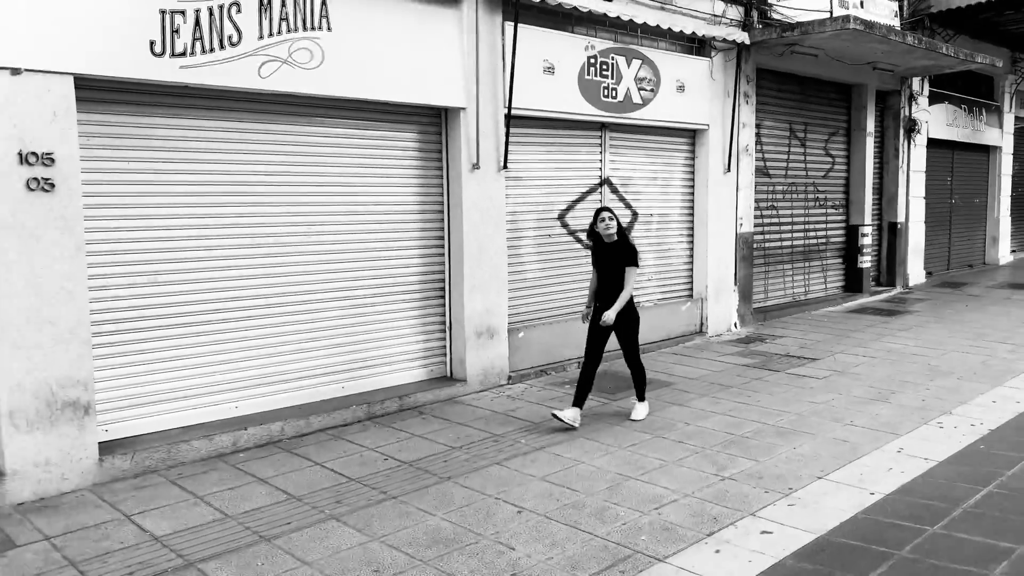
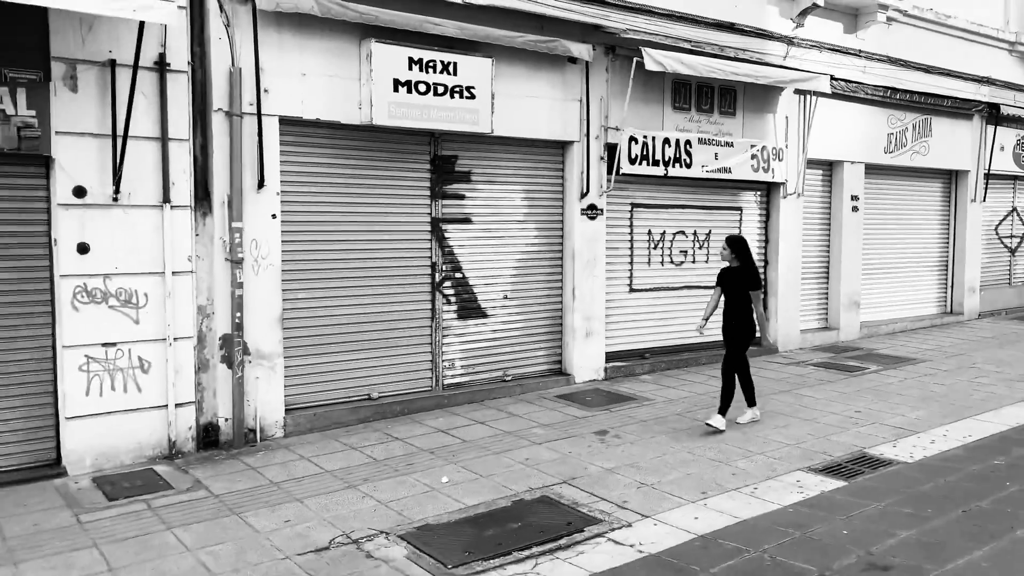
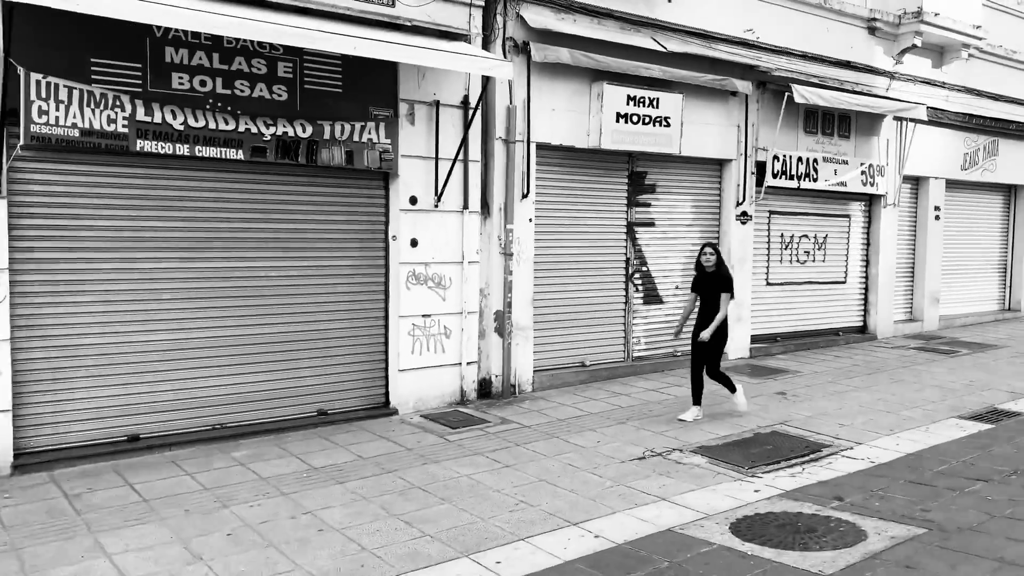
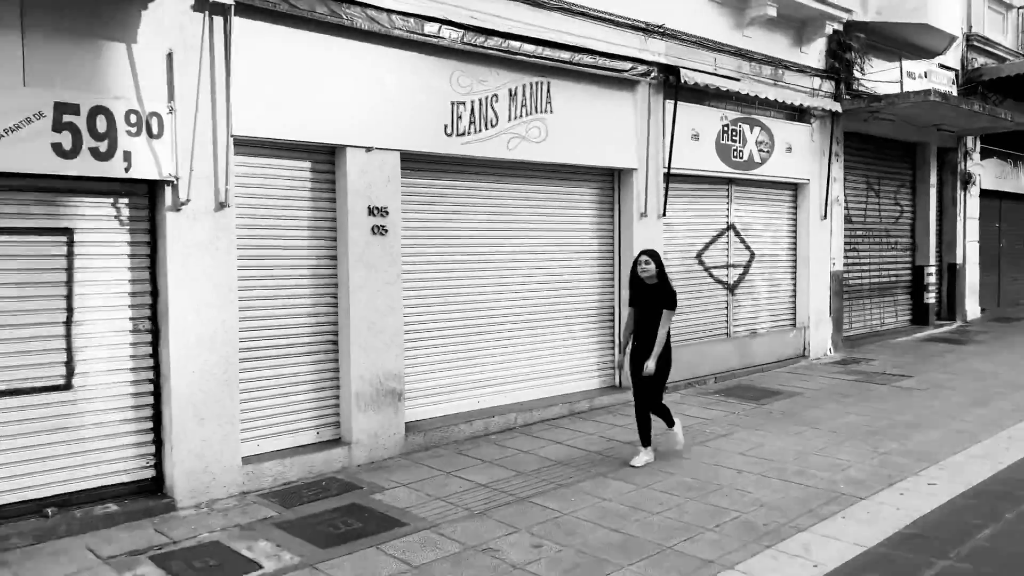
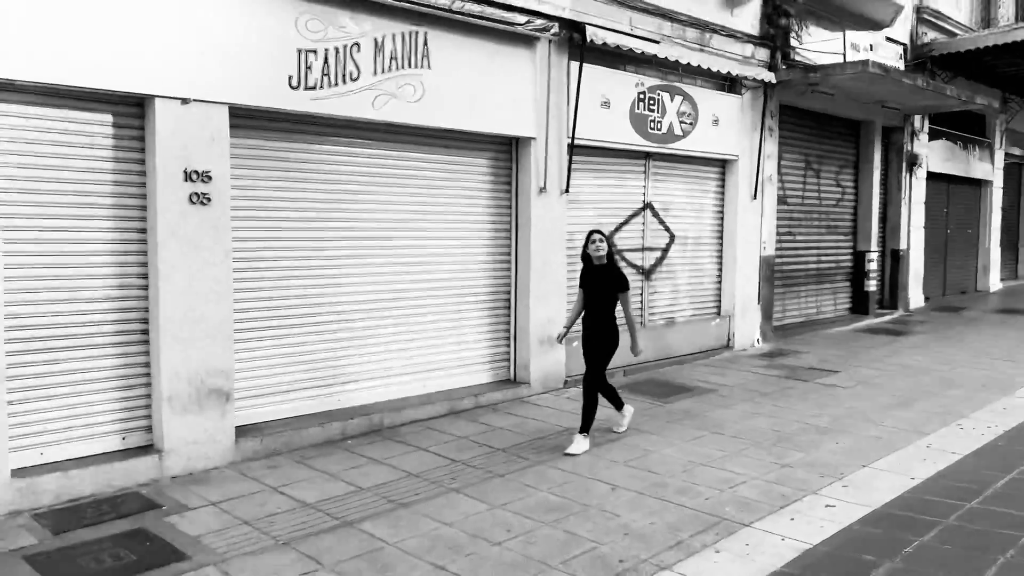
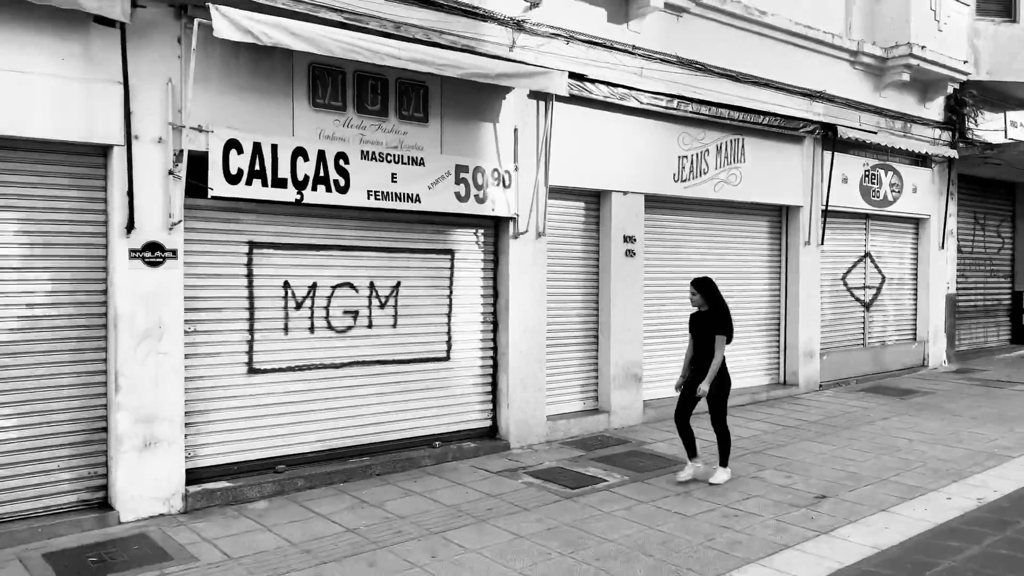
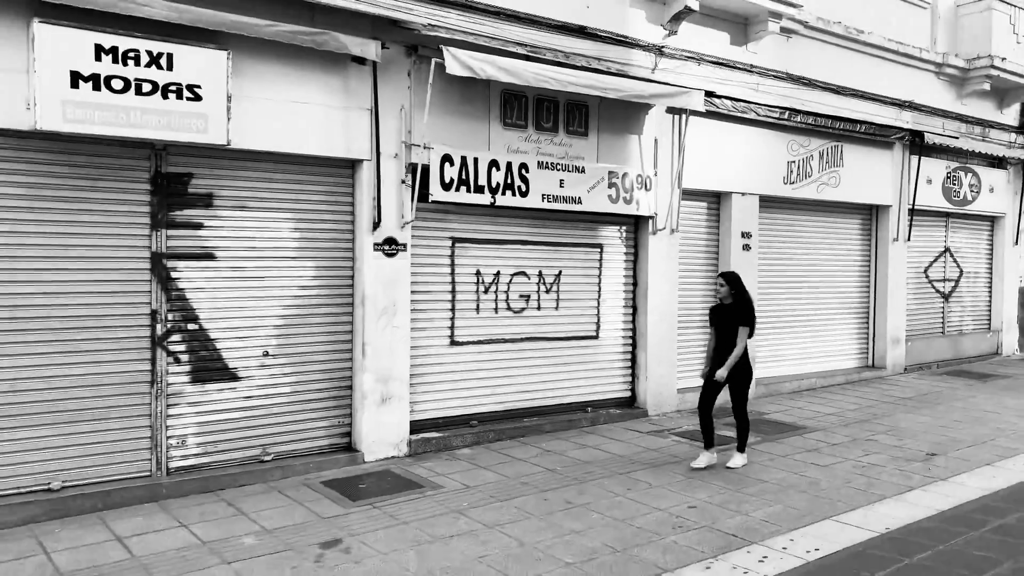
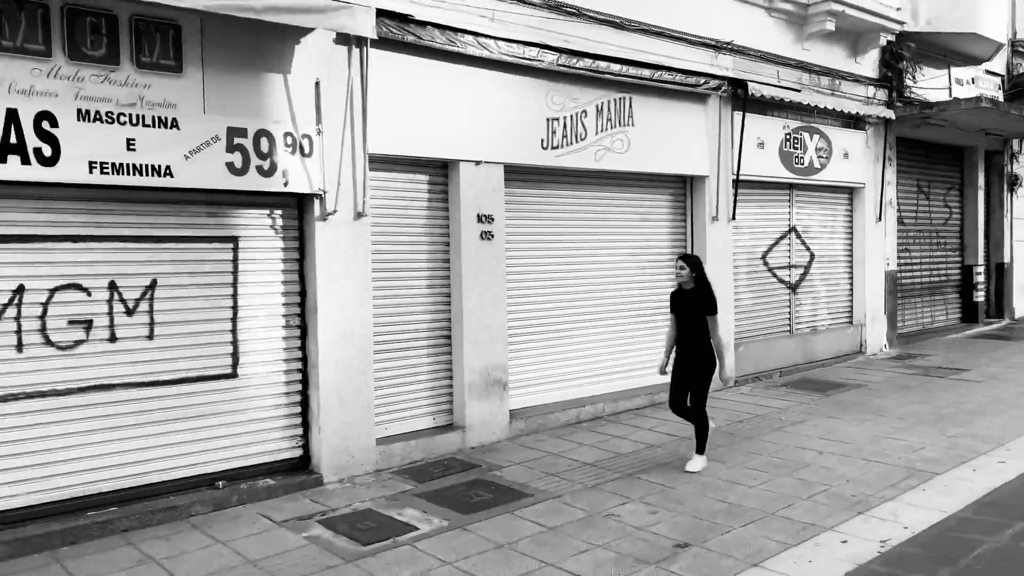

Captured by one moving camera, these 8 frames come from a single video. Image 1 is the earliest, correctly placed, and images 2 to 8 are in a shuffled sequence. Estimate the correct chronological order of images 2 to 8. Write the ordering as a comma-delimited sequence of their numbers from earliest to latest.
5, 4, 8, 6, 7, 2, 3
